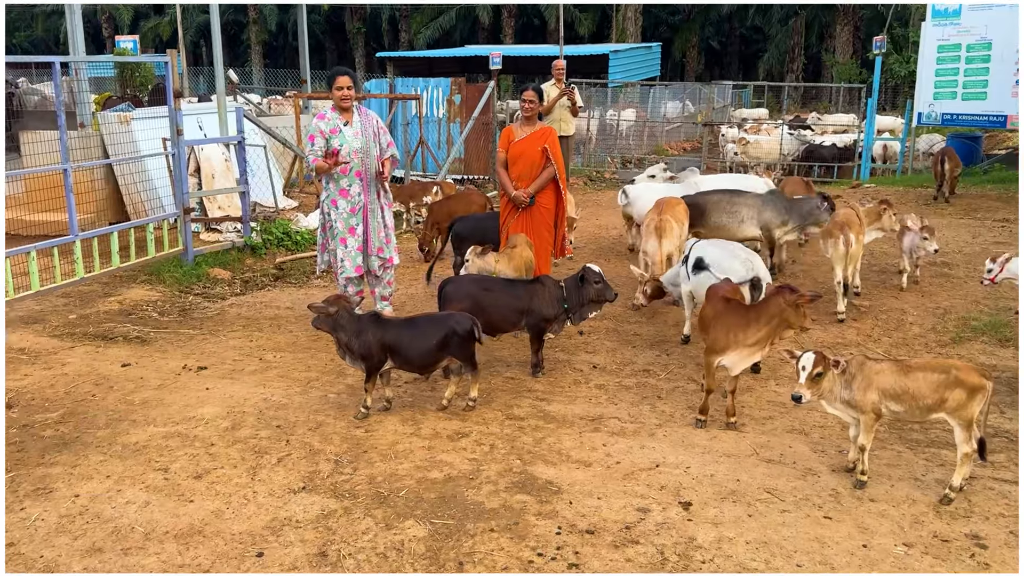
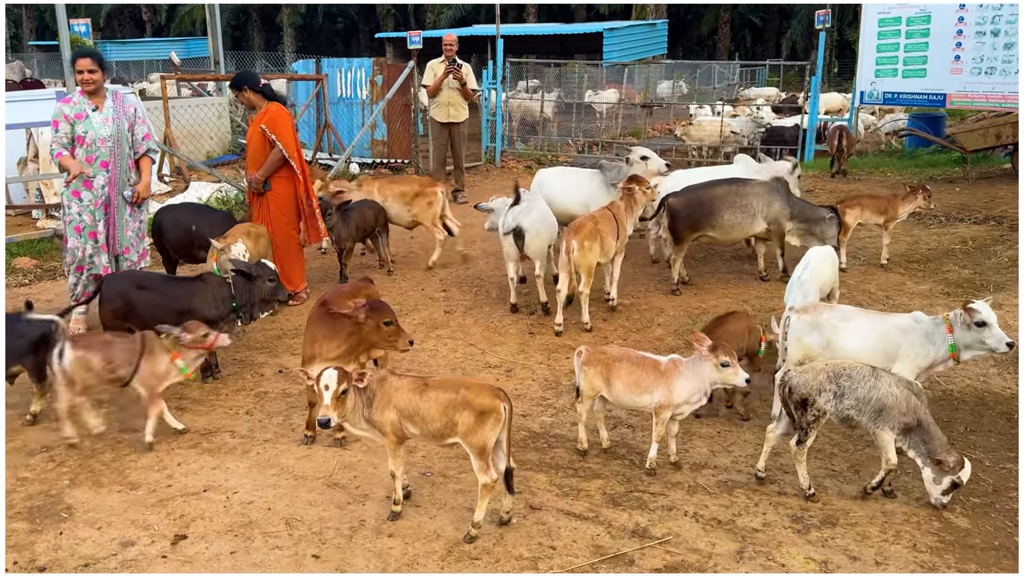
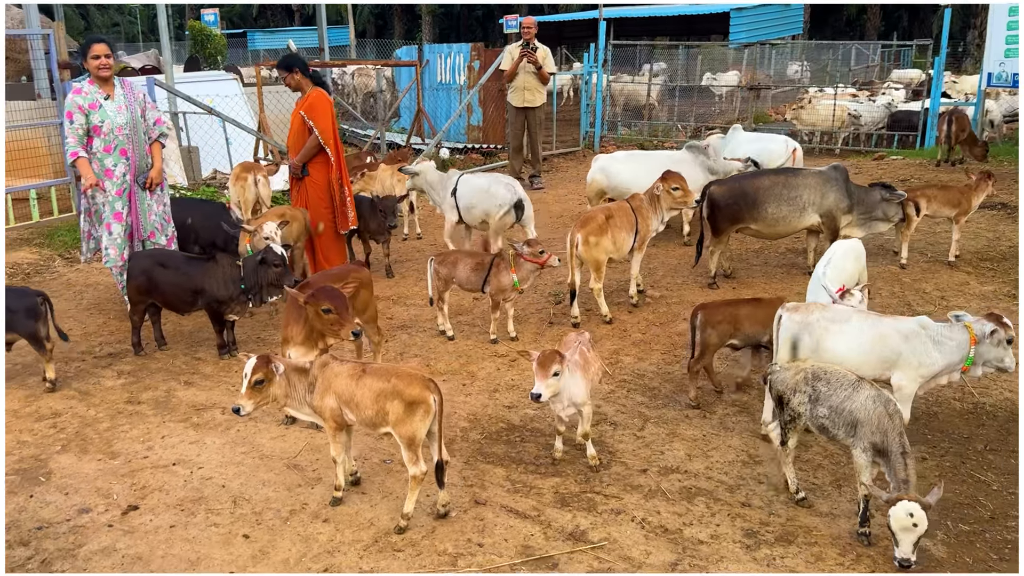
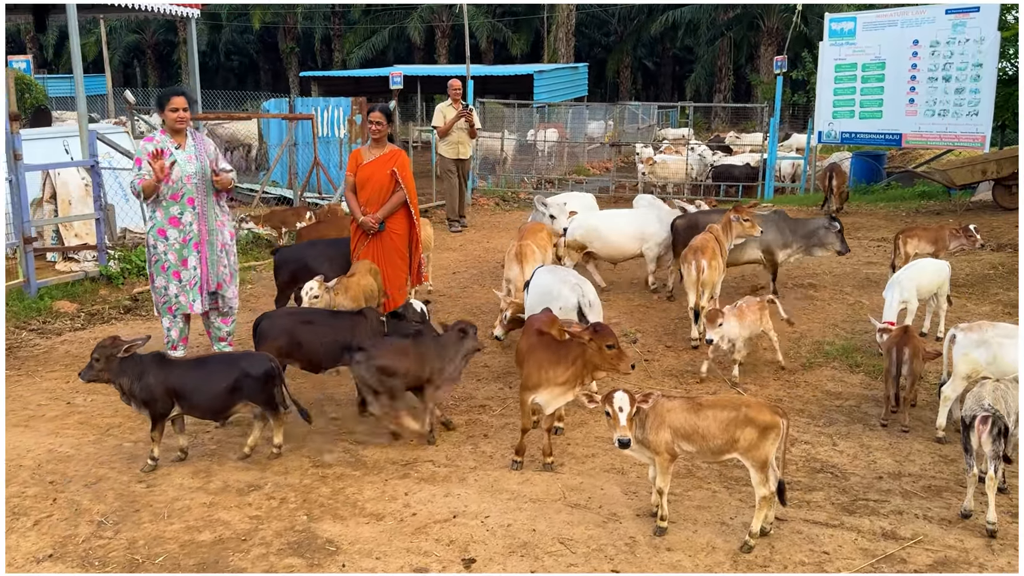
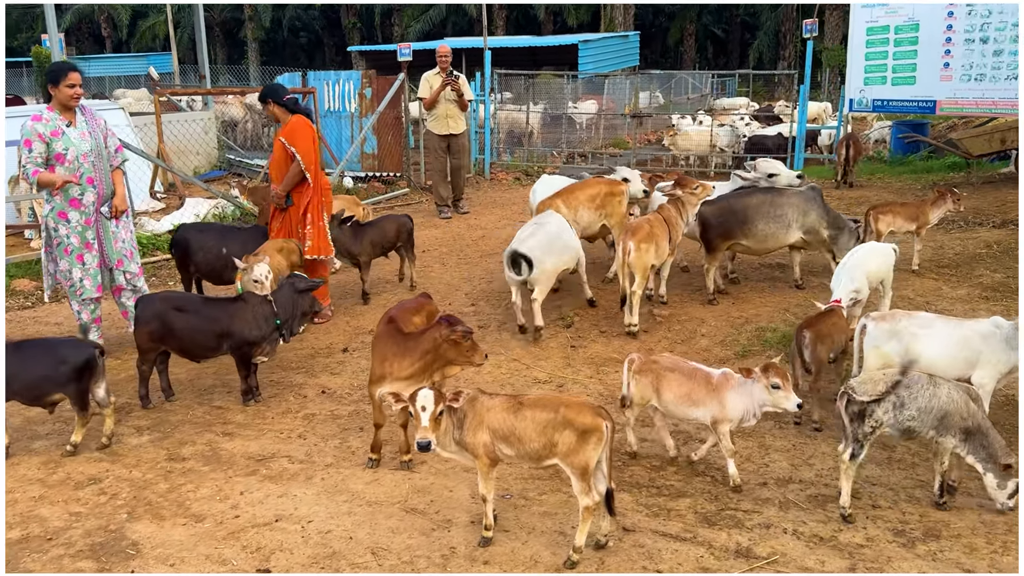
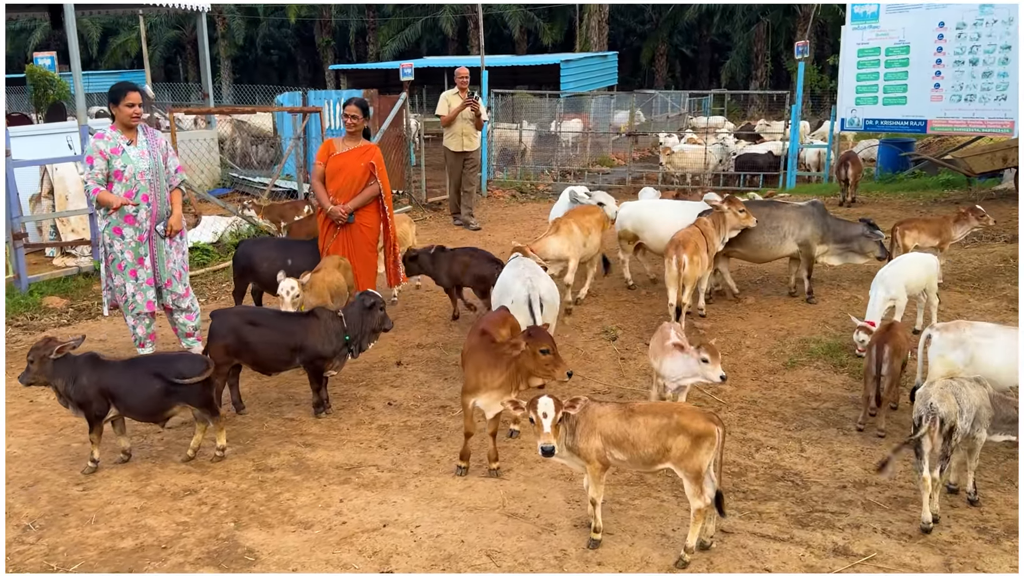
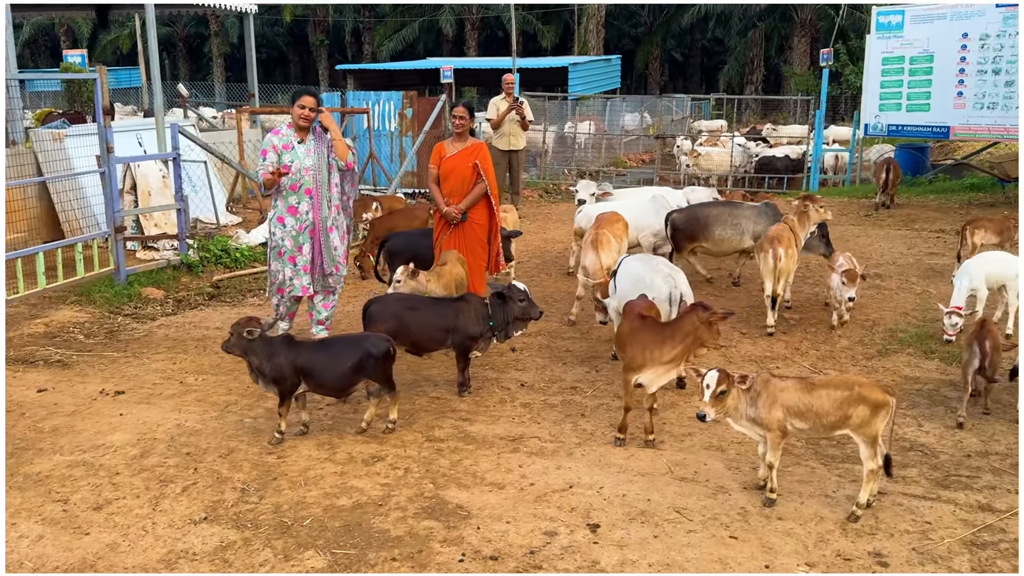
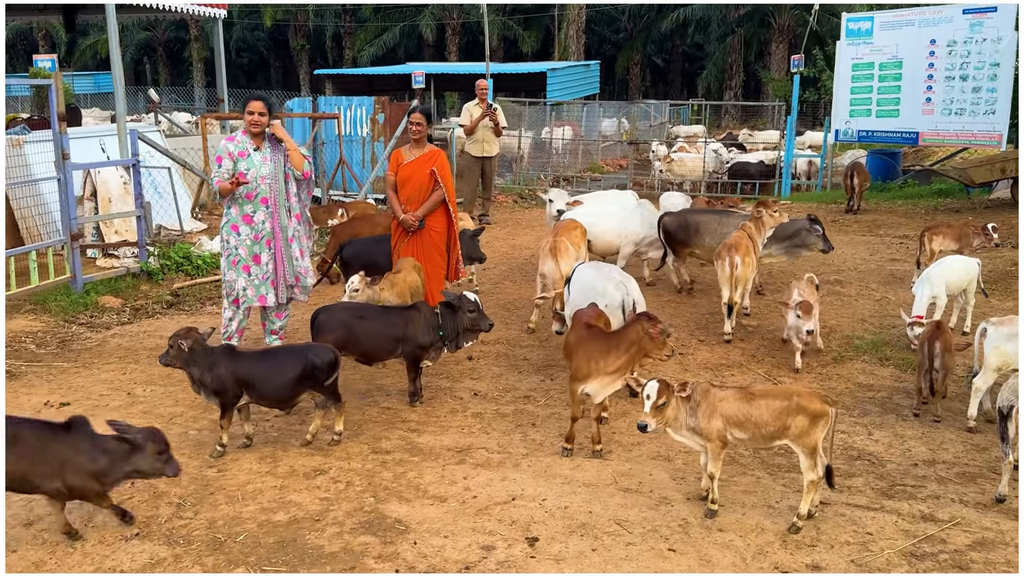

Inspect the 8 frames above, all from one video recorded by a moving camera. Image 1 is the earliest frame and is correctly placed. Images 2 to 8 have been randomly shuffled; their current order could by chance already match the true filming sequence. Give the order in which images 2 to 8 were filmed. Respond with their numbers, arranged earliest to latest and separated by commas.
7, 8, 4, 6, 5, 2, 3
